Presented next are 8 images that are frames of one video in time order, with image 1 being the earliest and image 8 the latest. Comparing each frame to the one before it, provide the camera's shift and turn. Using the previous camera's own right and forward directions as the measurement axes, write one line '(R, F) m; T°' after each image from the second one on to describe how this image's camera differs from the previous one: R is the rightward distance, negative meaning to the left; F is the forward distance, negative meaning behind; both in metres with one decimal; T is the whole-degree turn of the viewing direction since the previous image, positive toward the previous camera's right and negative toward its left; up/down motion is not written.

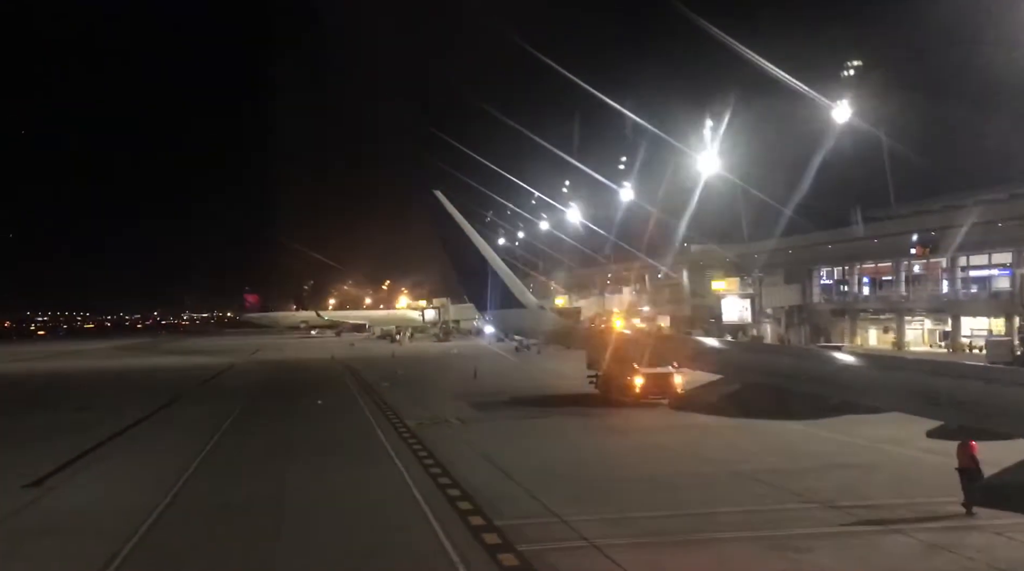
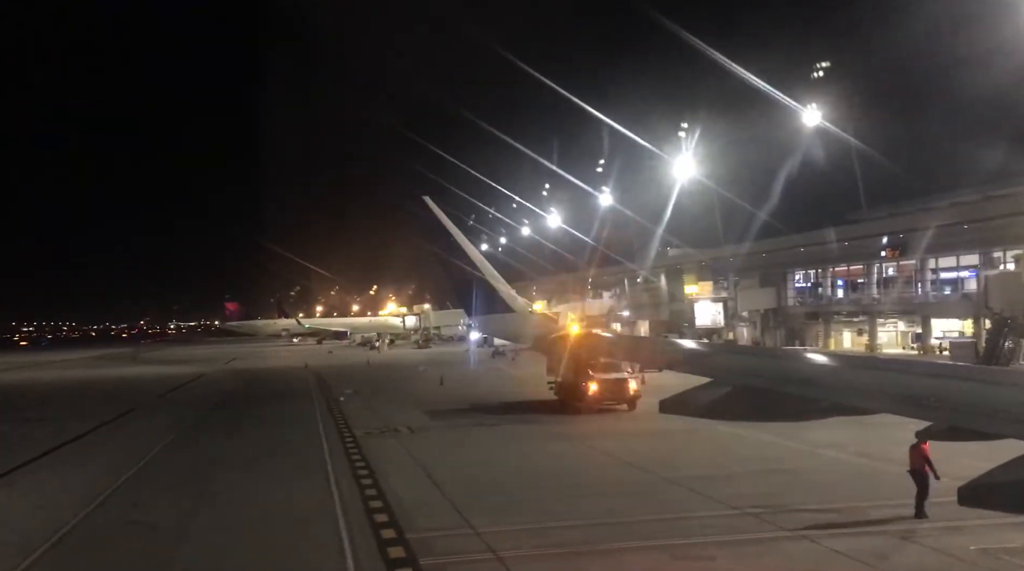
(+0.8, +0.1) m; +1°
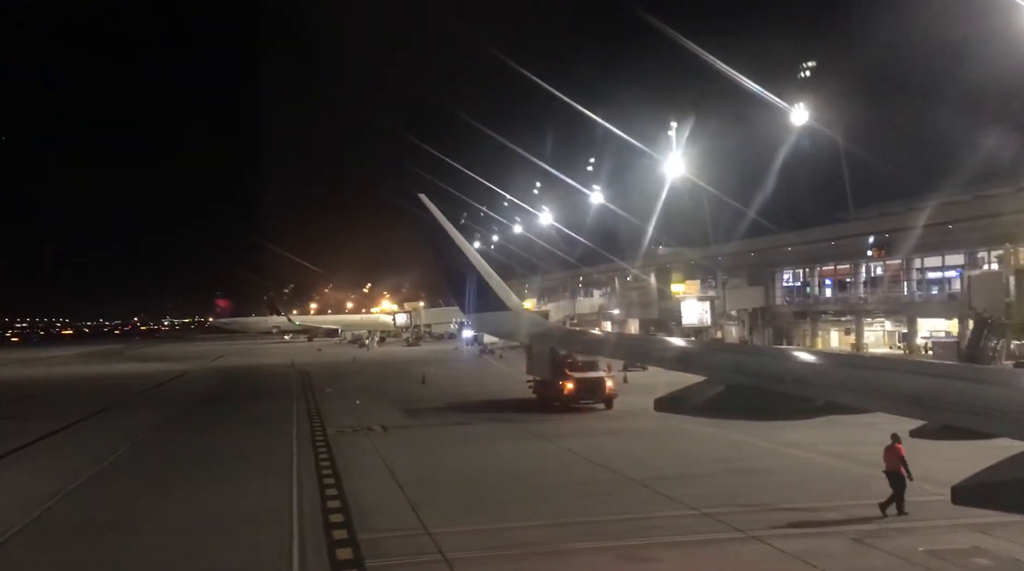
(+0.4, +0.1) m; +1°
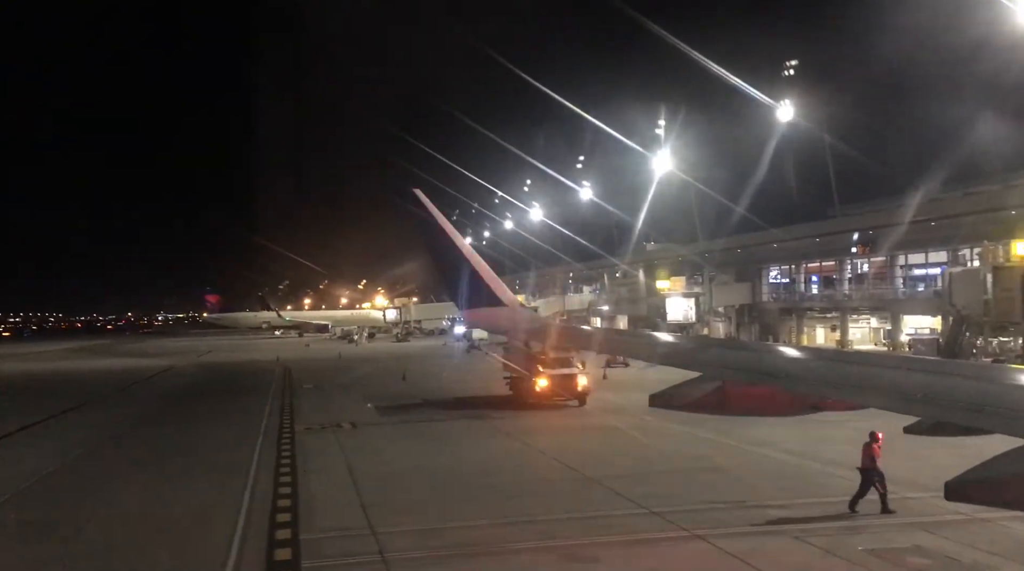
(+0.5, +0.1) m; +1°
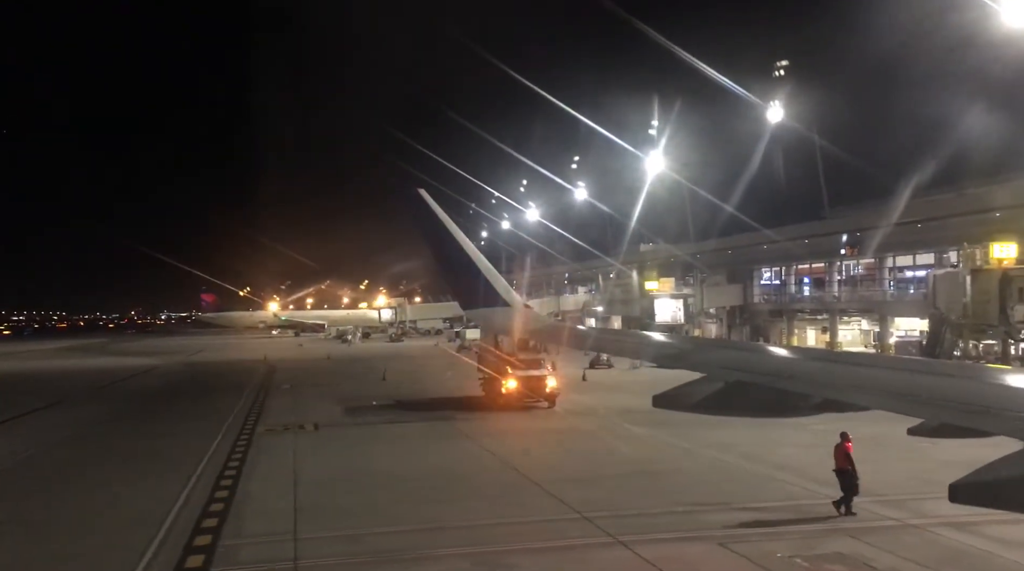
(+0.8, +0.1) m; 0°
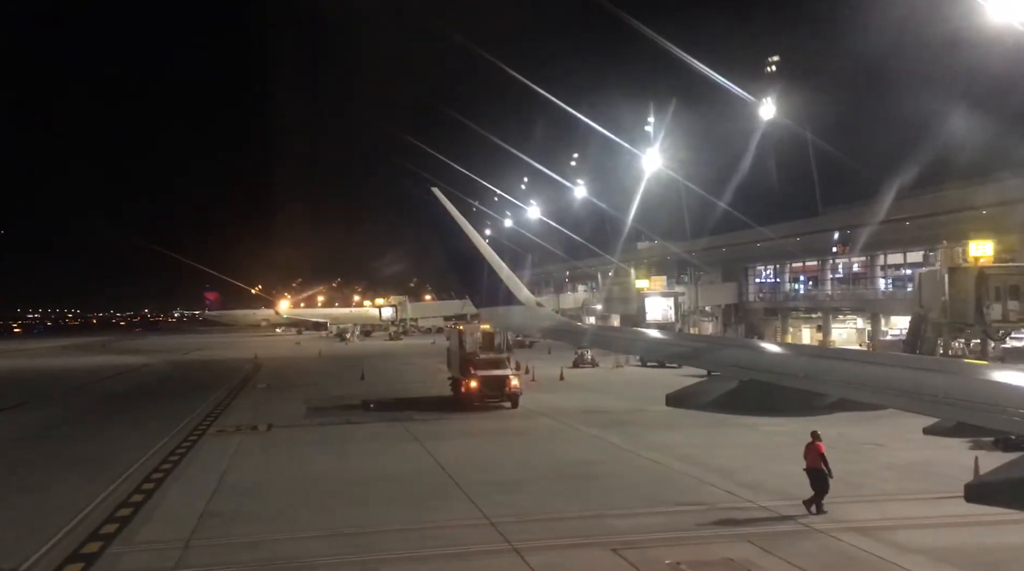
(+1.2, +0.2) m; 0°
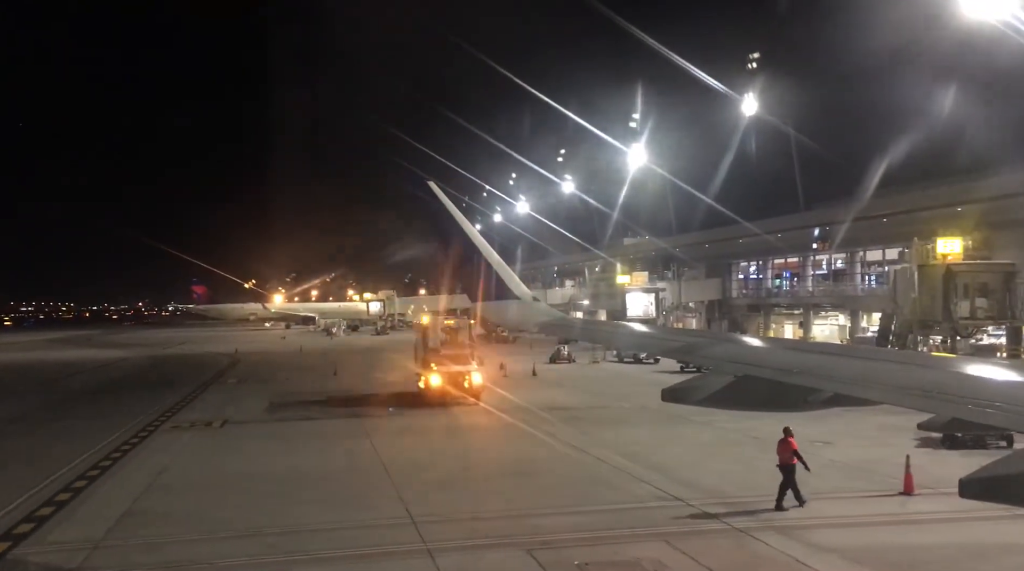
(+0.8, +0.1) m; +1°
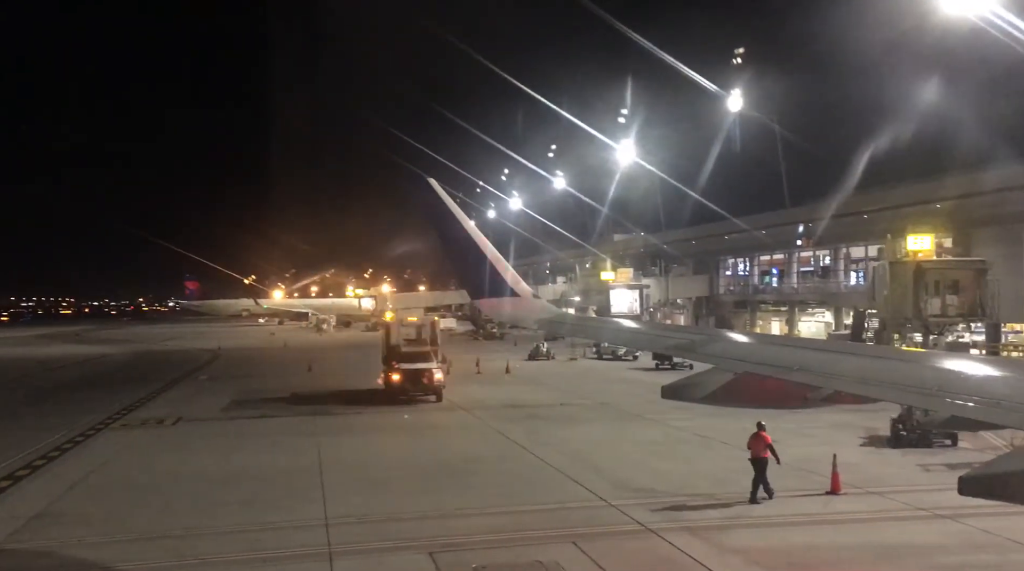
(+0.9, +0.1) m; +1°
